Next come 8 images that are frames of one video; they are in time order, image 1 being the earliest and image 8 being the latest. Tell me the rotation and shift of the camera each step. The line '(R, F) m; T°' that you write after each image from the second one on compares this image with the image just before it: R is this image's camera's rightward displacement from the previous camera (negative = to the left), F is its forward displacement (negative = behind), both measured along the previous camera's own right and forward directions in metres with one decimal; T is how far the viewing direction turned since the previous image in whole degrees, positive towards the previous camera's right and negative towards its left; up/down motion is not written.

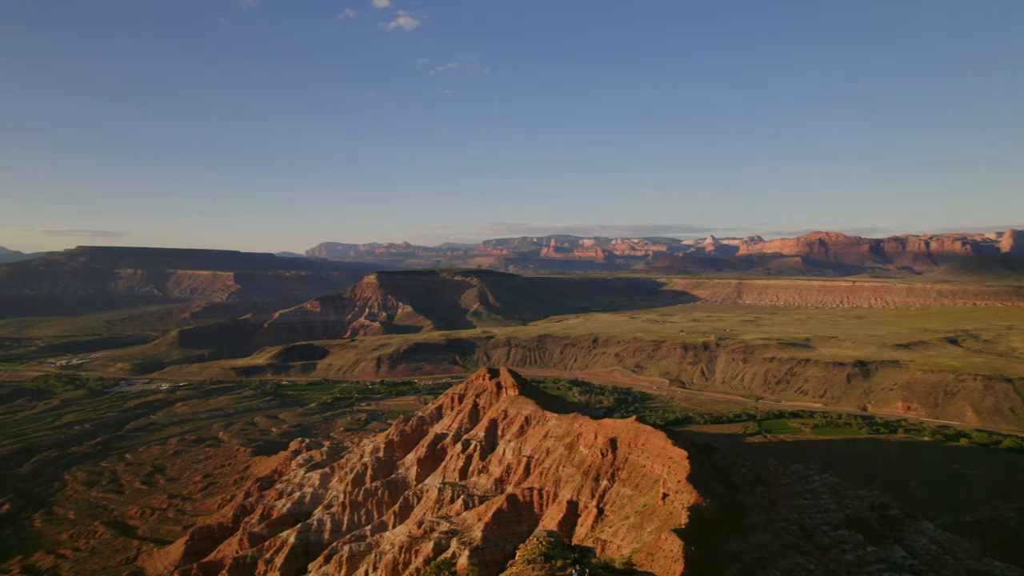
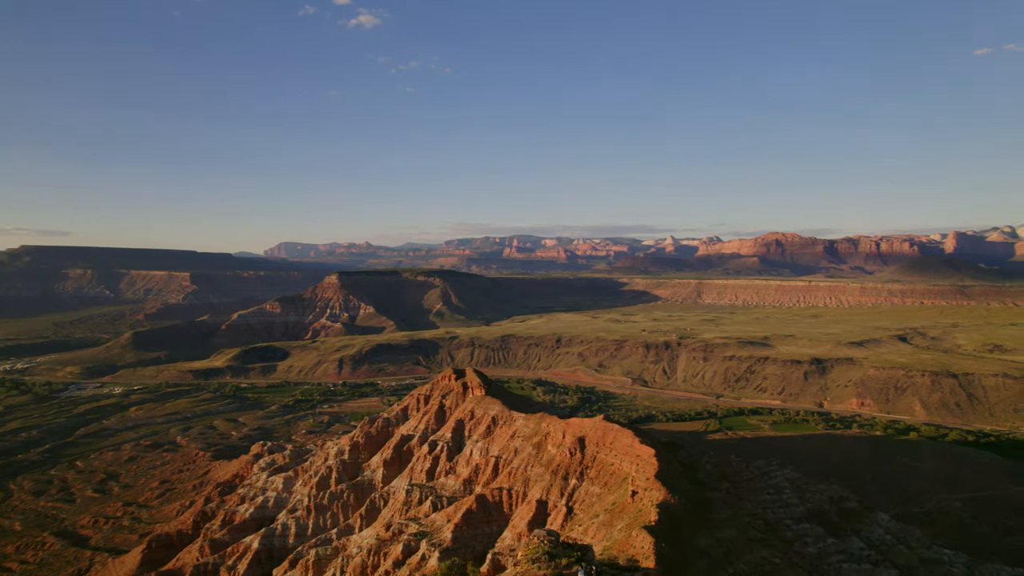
(-0.8, 0.0) m; +3°
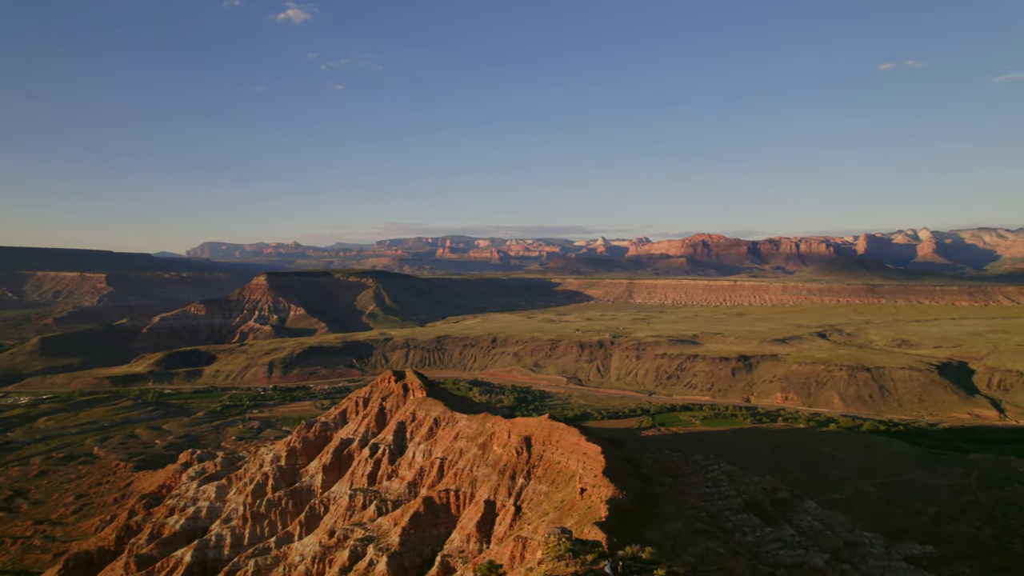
(-1.8, +0.2) m; +6°
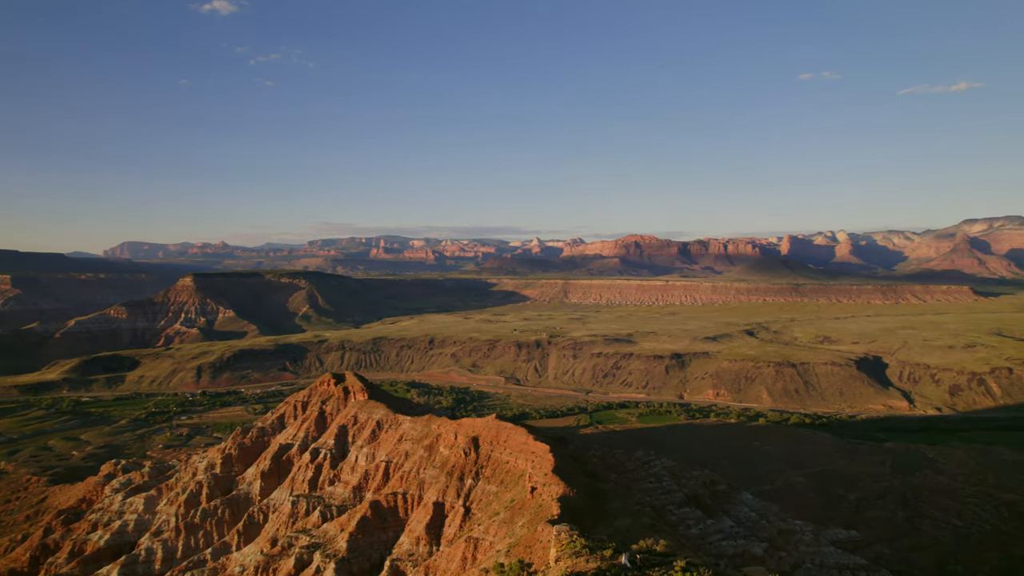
(-1.6, +0.2) m; +6°
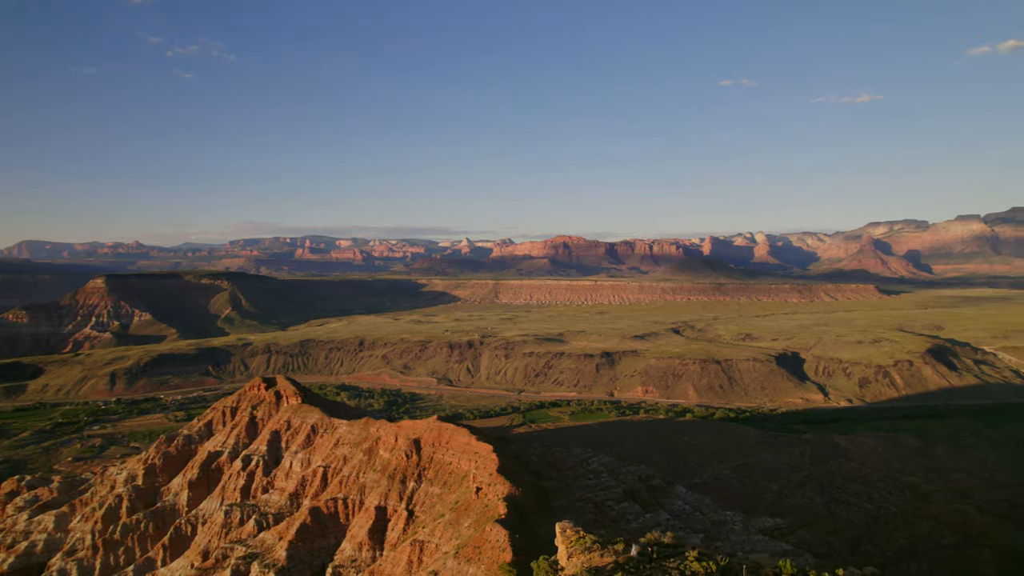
(-1.7, +0.2) m; +6°
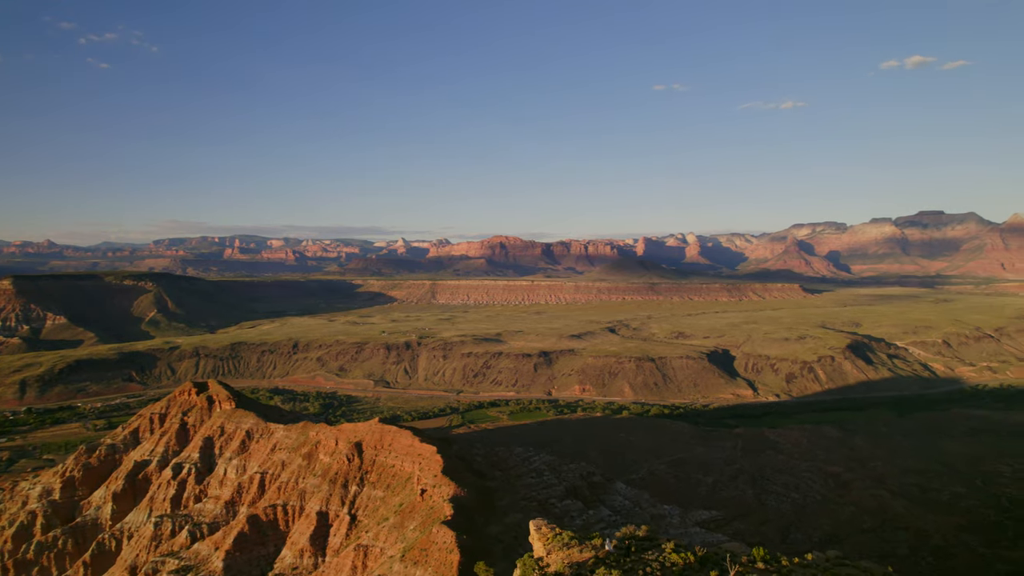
(-0.9, +0.1) m; +5°
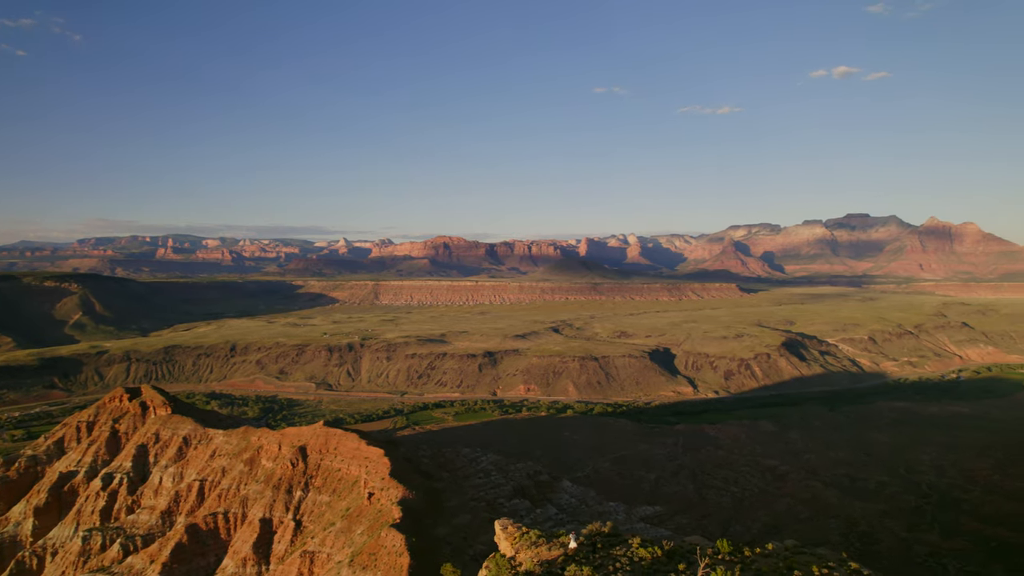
(-0.5, 0.0) m; +5°
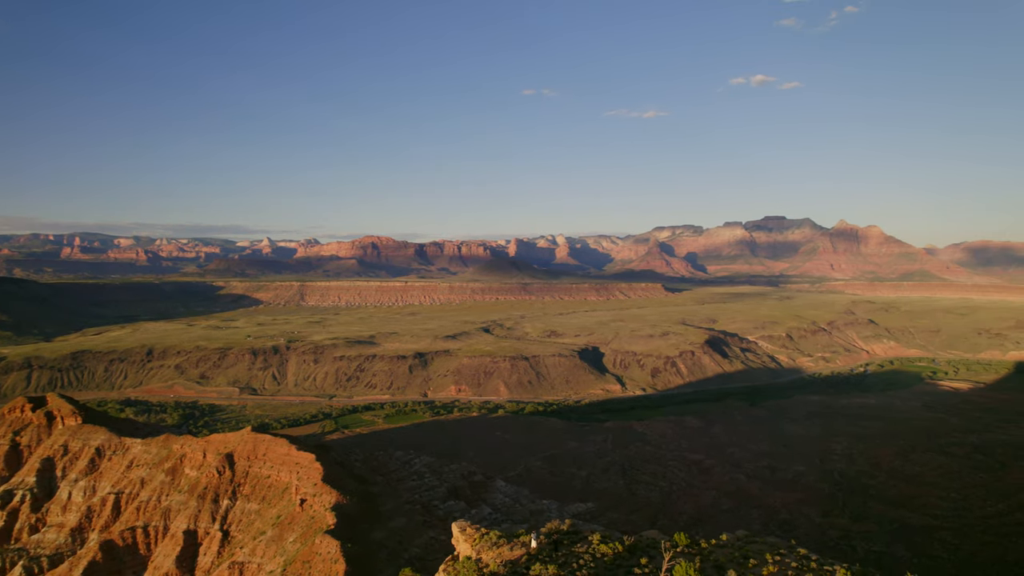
(-0.7, +0.1) m; +6°
